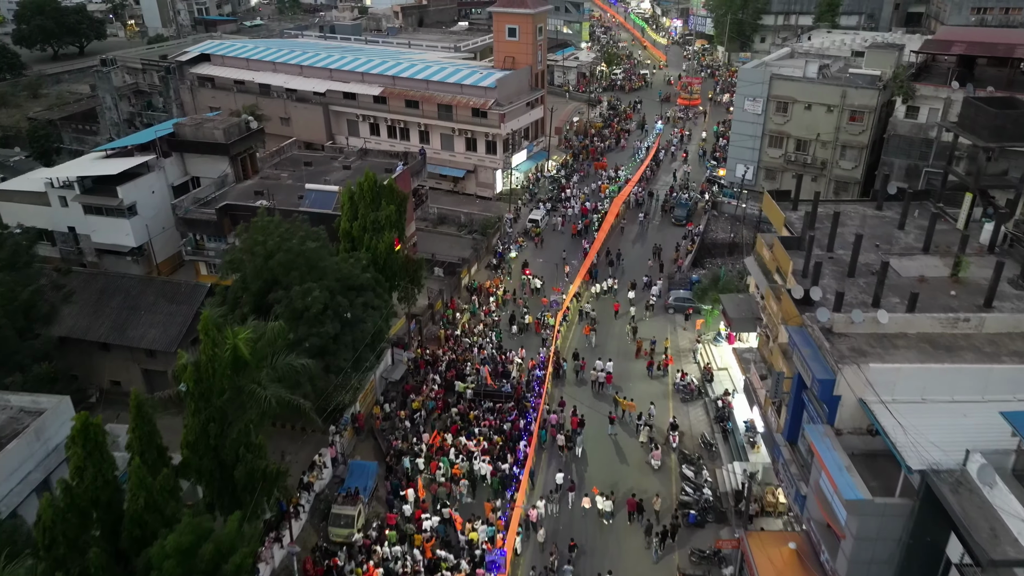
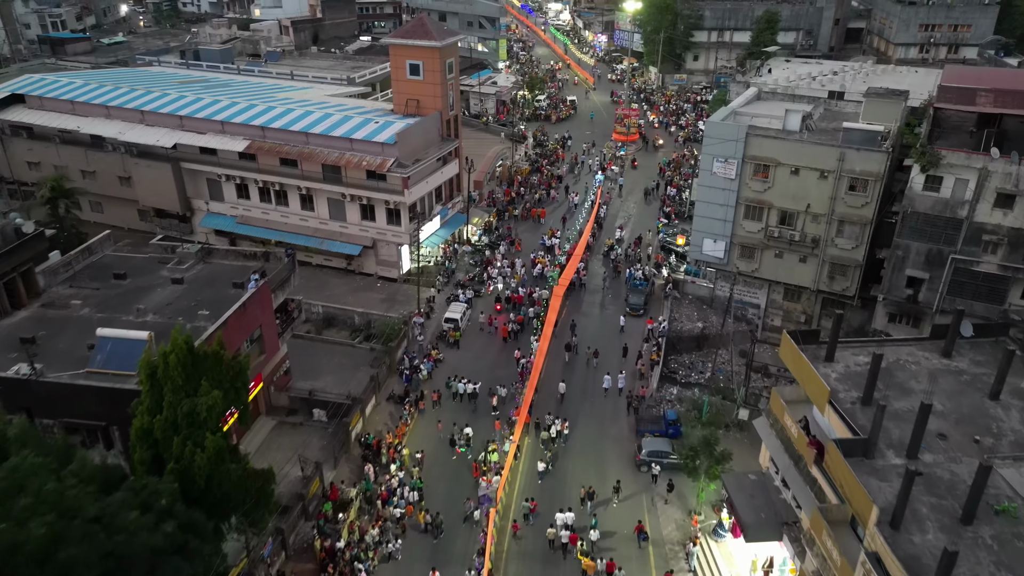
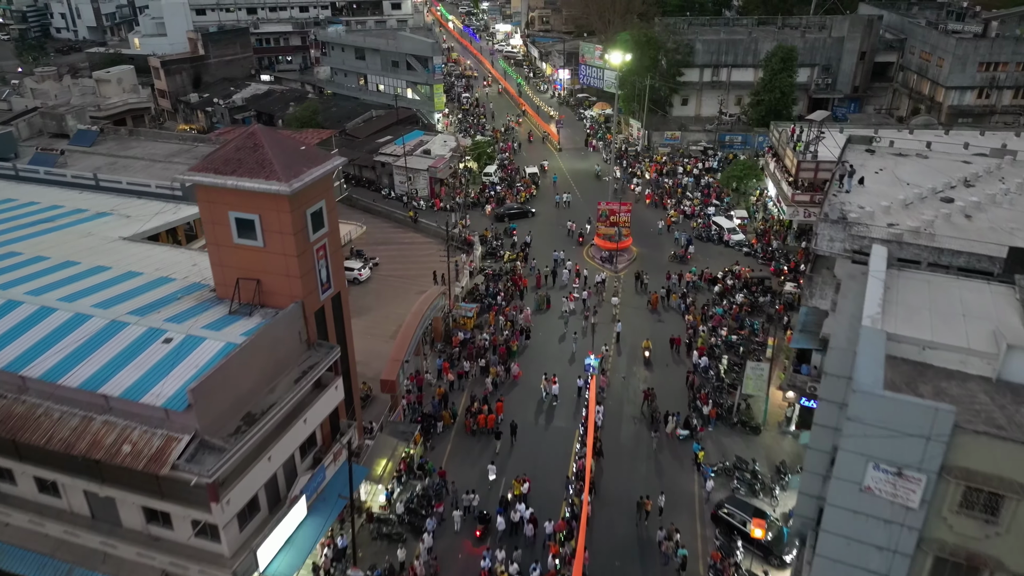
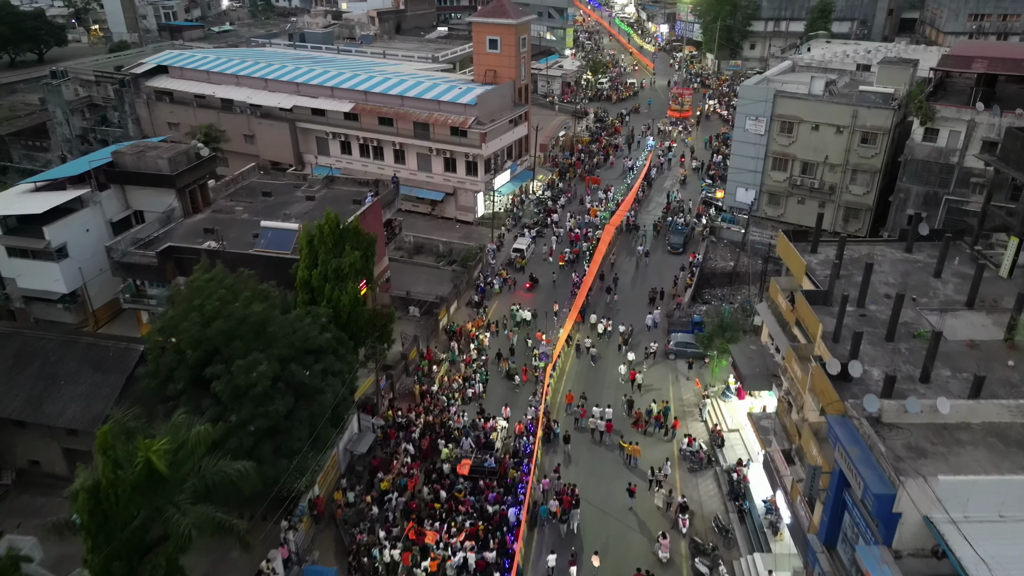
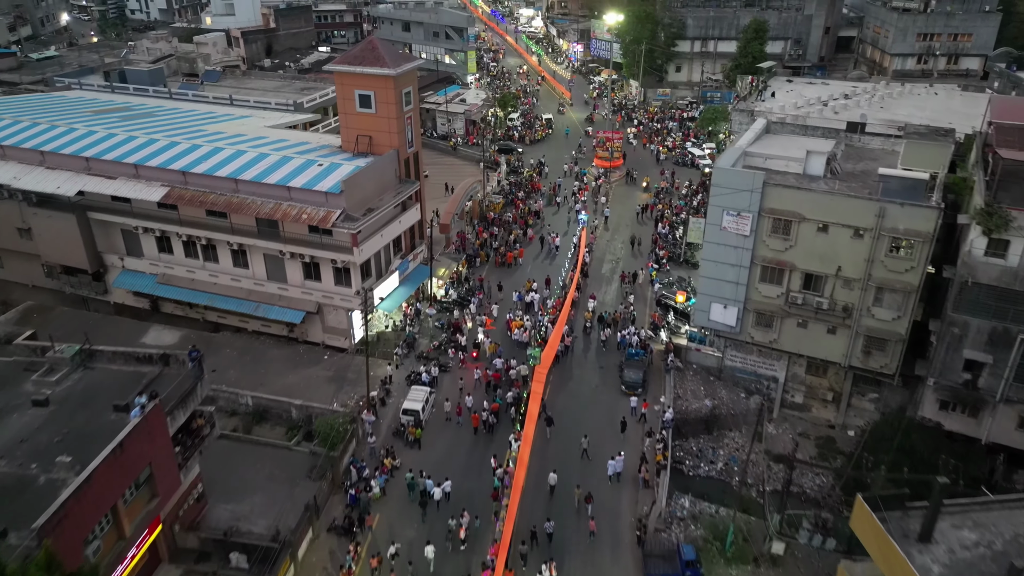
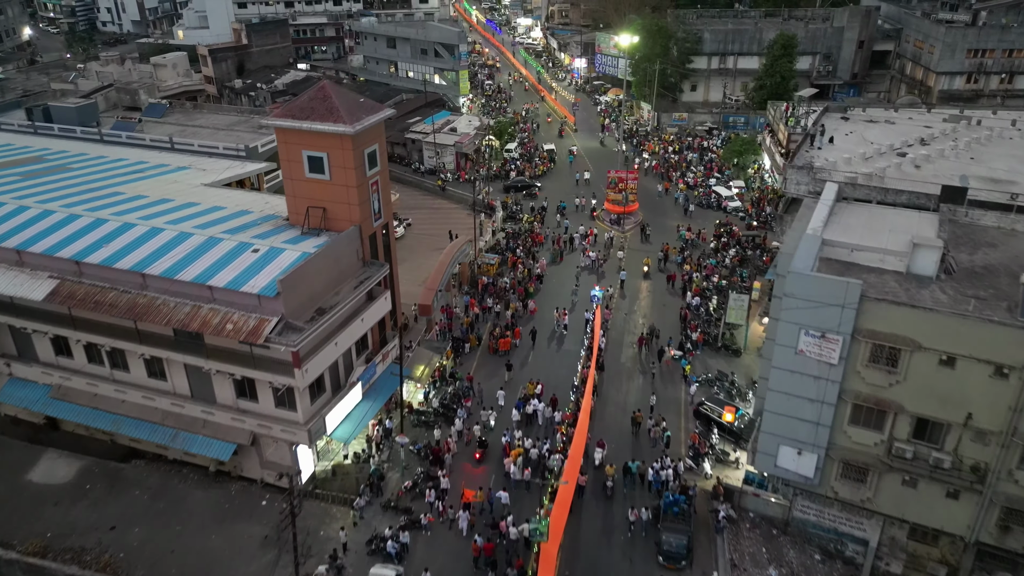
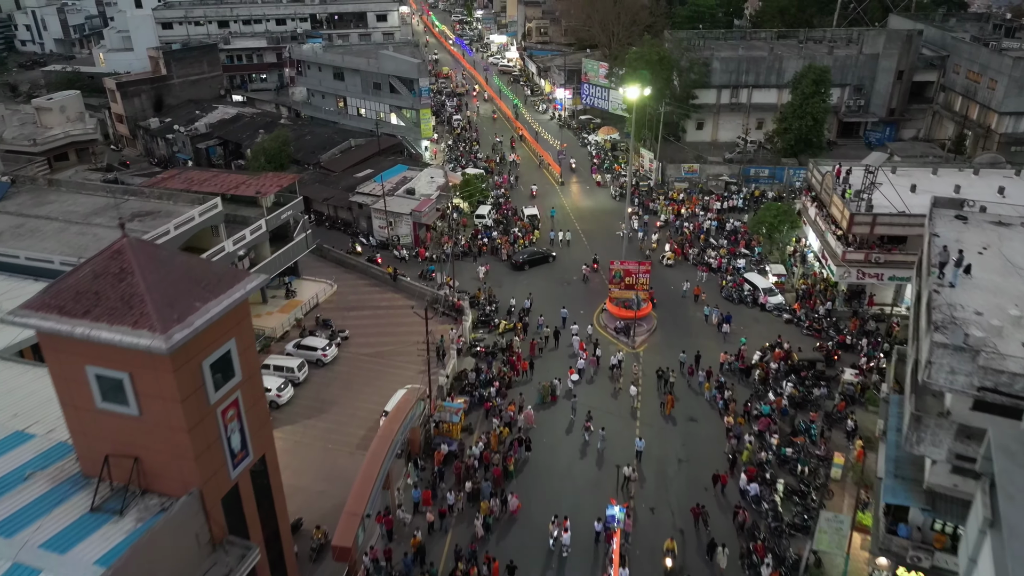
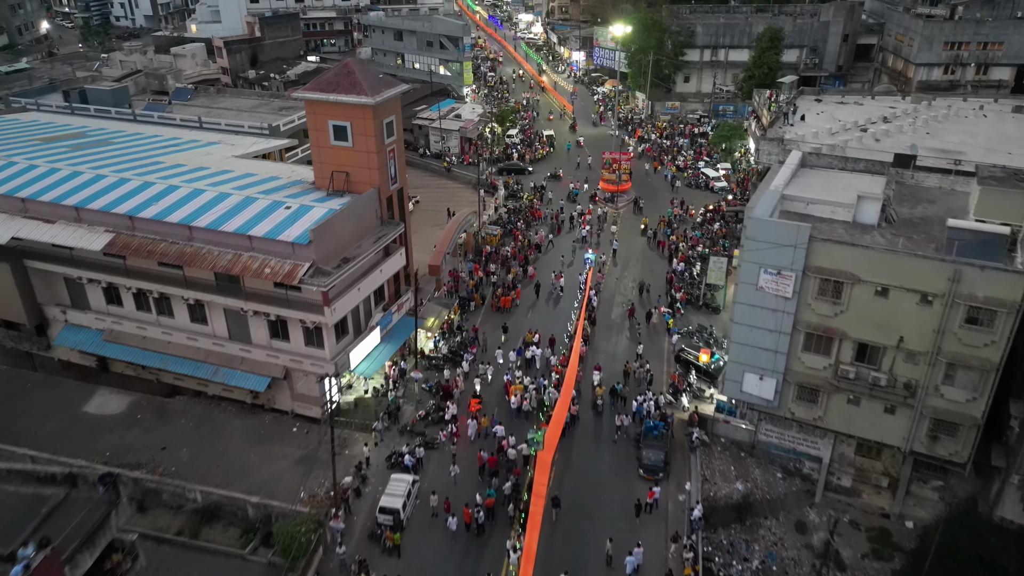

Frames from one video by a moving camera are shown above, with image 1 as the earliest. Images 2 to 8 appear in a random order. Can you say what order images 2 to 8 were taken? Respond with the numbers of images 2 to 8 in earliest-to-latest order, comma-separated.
4, 2, 5, 8, 6, 3, 7
